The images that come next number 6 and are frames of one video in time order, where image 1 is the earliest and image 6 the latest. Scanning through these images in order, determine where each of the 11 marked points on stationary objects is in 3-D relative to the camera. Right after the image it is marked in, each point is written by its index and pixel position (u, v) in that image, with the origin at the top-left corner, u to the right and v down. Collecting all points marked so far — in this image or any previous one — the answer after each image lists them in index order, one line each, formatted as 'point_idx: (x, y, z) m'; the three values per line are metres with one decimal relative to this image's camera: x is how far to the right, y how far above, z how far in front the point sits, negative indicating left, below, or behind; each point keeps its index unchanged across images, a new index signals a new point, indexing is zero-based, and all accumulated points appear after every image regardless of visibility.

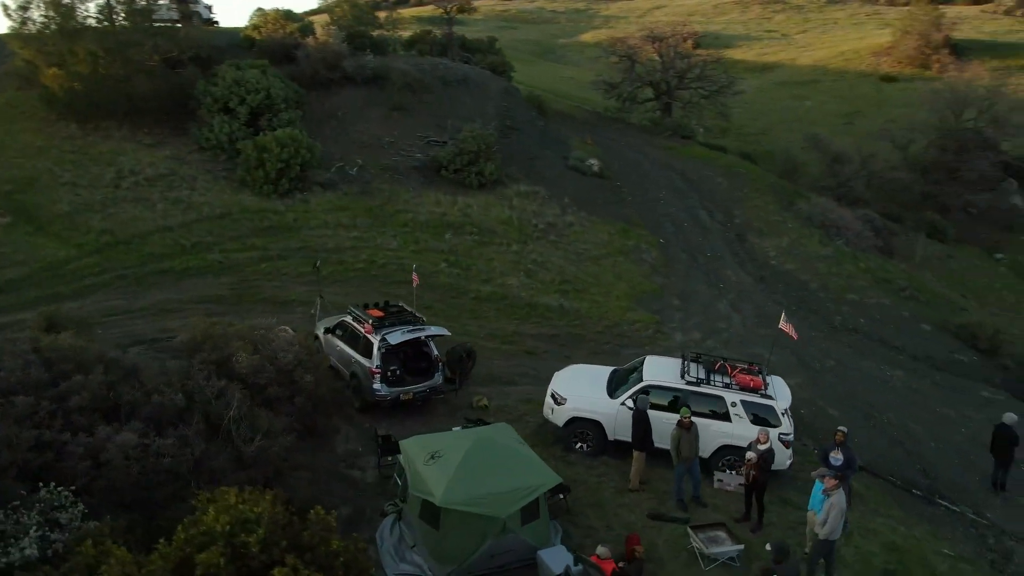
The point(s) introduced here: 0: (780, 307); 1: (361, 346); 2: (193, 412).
0: (+6.7, -0.5, +19.5) m
1: (-2.6, -1.0, +13.4) m
2: (-4.3, -1.7, +10.6) m
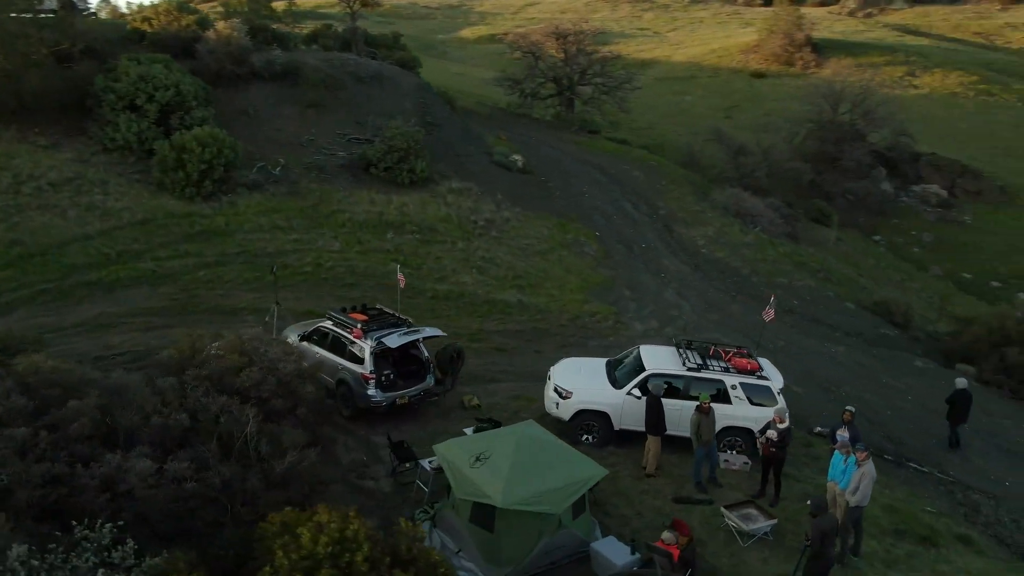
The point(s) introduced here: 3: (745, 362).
0: (+5.5, -0.2, +20.5) m
1: (-2.7, -1.0, +12.9) m
2: (-3.9, -1.8, +9.8) m
3: (+3.7, -1.2, +12.3) m
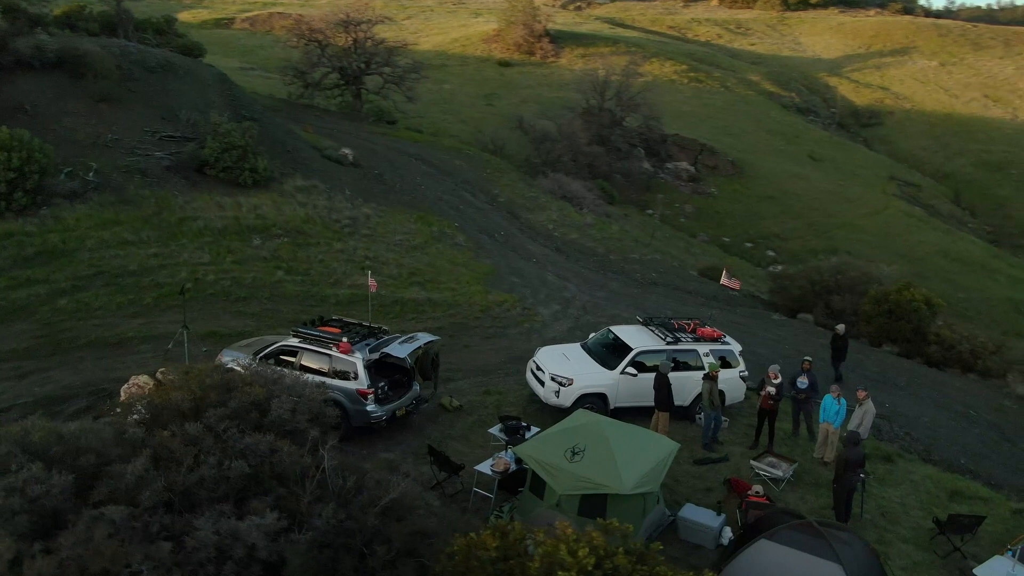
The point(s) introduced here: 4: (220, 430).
0: (+2.2, +0.4, +21.8) m
1: (-2.7, -1.2, +12.0) m
2: (-2.8, -2.1, +8.7) m
3: (+3.5, -0.8, +13.6) m
4: (-3.4, -1.7, +9.2) m
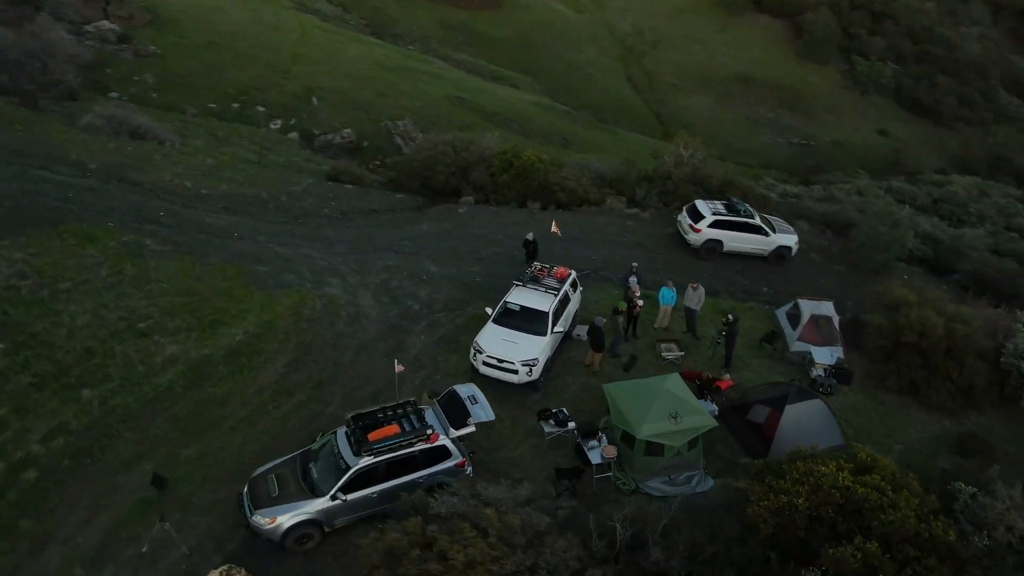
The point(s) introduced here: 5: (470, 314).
0: (-6.1, +1.7, +21.7) m
1: (-1.4, -2.8, +12.7) m
2: (+1.2, -3.9, +10.9) m
3: (+1.1, +0.4, +17.6) m
4: (+0.3, -3.8, +10.6) m
5: (-1.0, -0.6, +19.0) m
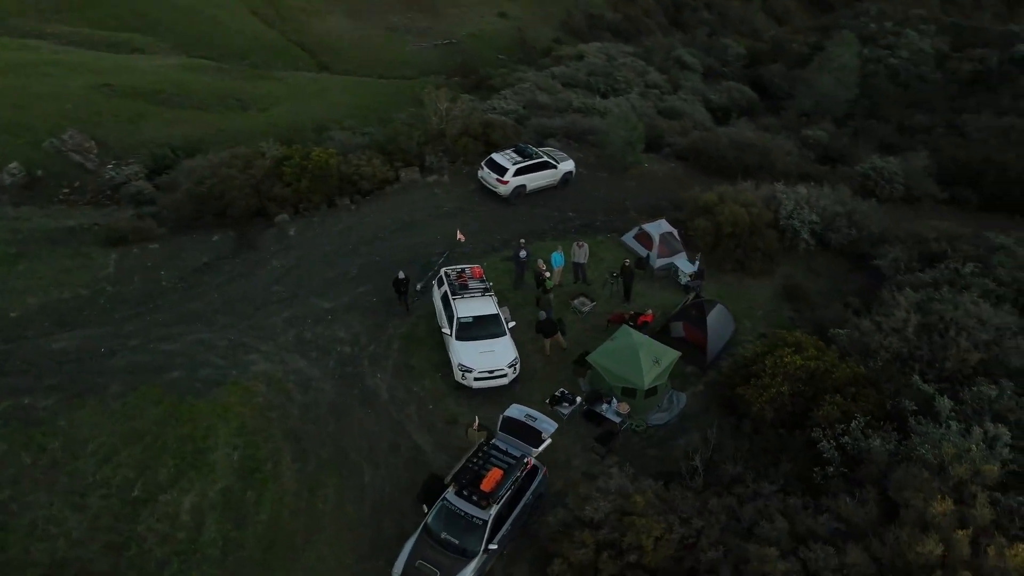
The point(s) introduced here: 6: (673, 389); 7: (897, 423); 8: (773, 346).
0: (-9.2, -0.7, +19.8) m
1: (+0.3, -3.7, +14.8) m
2: (+3.6, -3.9, +14.5) m
3: (-0.9, +0.4, +19.5) m
4: (+3.0, -4.1, +13.9) m
5: (-3.0, -1.2, +20.1) m
6: (+3.8, -2.3, +18.0) m
7: (+7.9, -2.8, +15.9) m
8: (+5.9, -1.3, +17.6) m
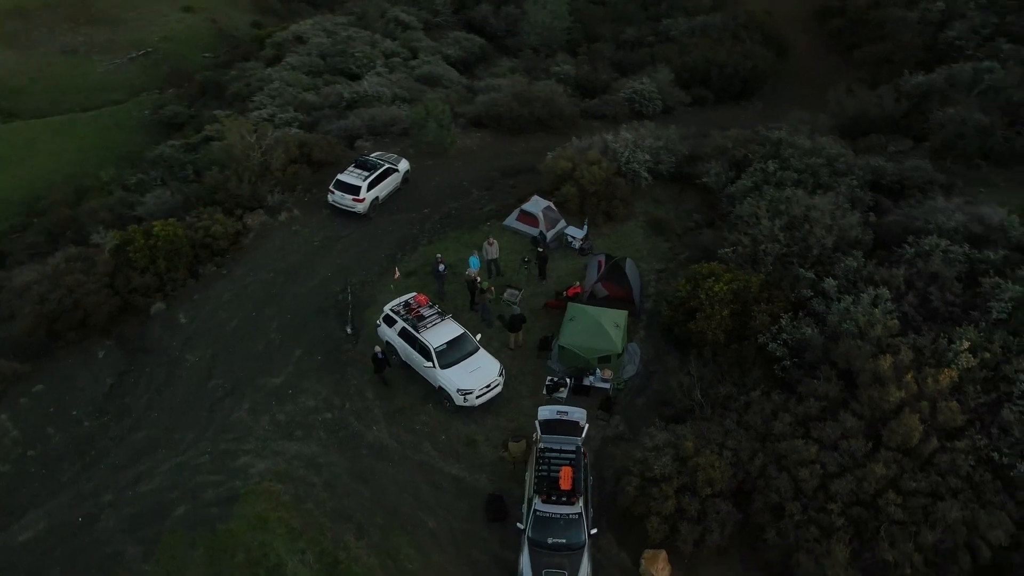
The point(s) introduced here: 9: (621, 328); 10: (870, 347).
0: (-9.5, -4.0, +18.1) m
1: (+1.6, -3.9, +16.9) m
2: (+4.7, -3.1, +17.8) m
3: (-2.3, -0.3, +20.4) m
4: (+4.5, -3.4, +17.0) m
5: (-3.9, -2.5, +20.4) m
6: (+3.1, -1.5, +20.9) m
7: (+7.7, -0.6, +20.4) m
8: (+4.9, +0.2, +21.1) m
9: (+3.0, -1.2, +20.0) m
10: (+8.3, -1.4, +18.1) m
